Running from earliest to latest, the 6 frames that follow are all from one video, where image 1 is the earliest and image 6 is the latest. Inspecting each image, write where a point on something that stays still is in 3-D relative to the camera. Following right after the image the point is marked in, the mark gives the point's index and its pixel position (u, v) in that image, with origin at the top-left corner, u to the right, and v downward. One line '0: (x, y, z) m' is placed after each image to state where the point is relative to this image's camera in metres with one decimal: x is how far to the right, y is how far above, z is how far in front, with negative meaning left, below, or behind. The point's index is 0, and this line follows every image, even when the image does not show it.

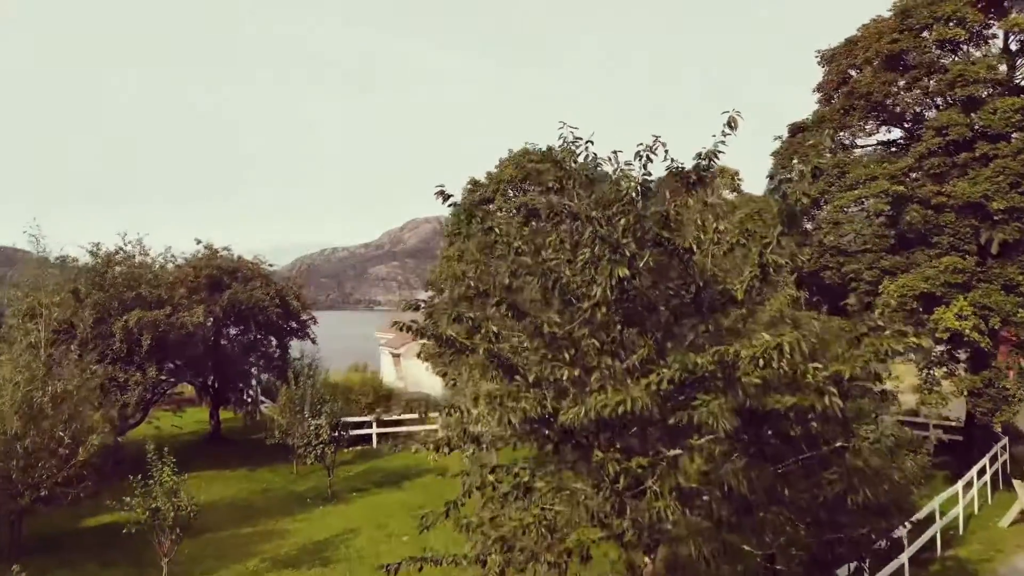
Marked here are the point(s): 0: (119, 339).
0: (-9.2, -1.3, +14.7) m
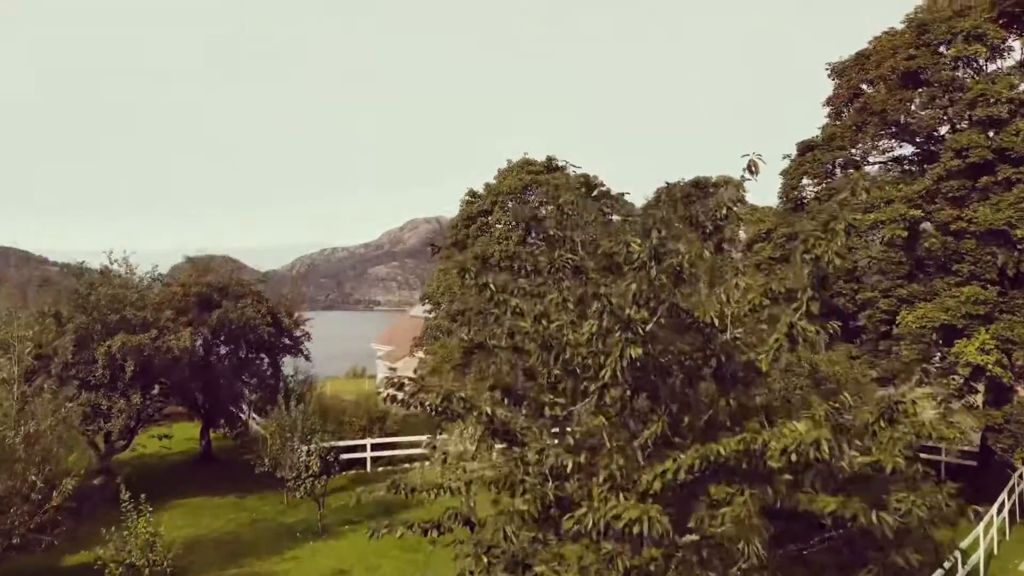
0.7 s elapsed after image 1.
0: (-9.3, -1.8, +14.1) m
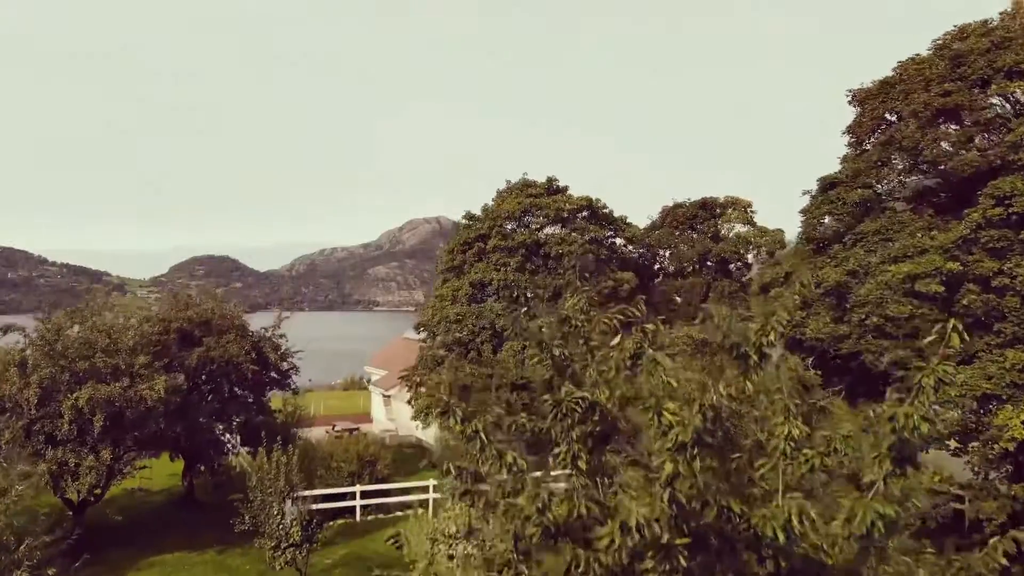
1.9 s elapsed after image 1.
0: (-9.3, -2.8, +13.1) m
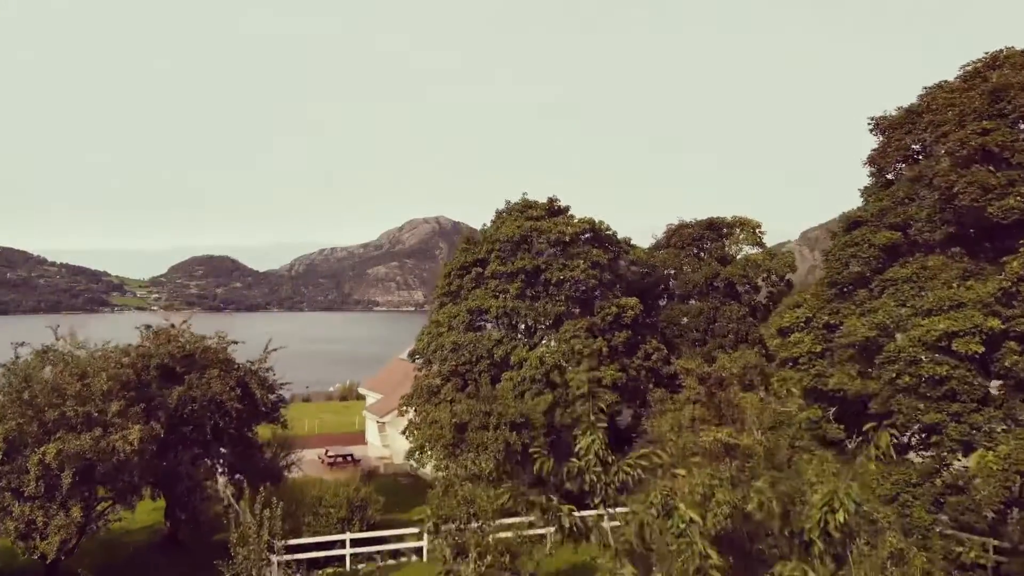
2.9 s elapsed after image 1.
0: (-9.3, -3.7, +12.2) m
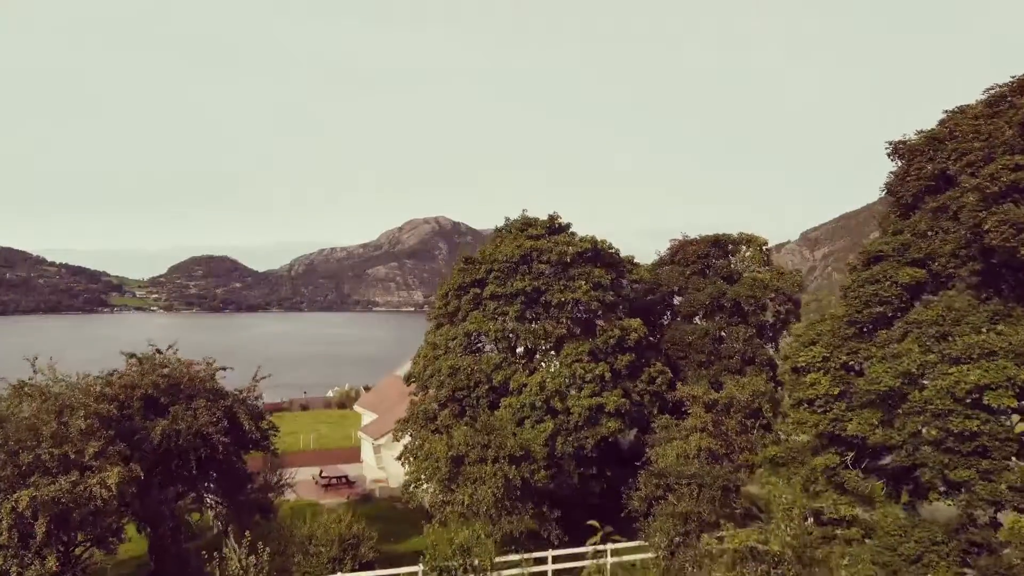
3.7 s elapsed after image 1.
0: (-9.3, -4.4, +11.5) m
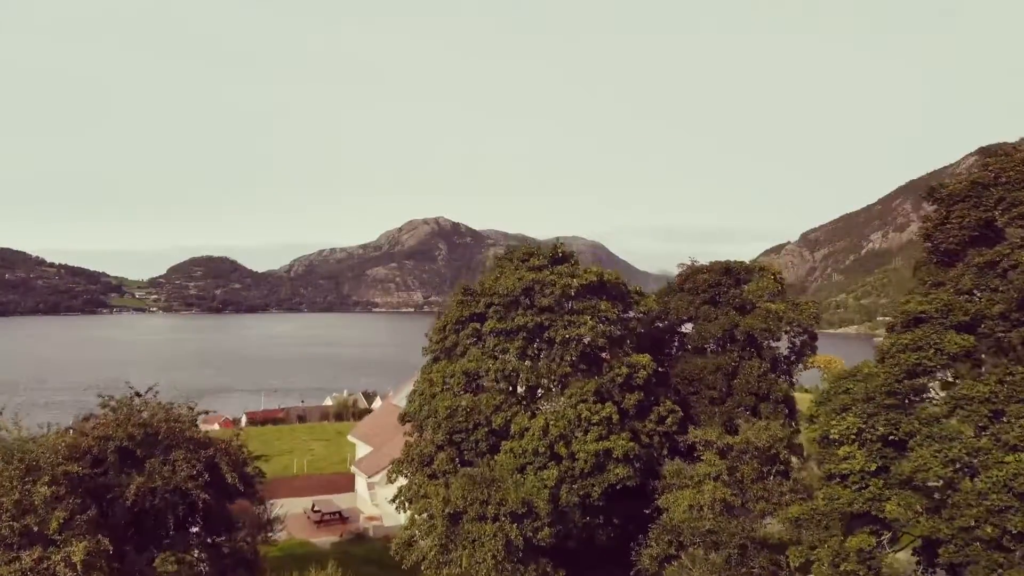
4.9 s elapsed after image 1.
0: (-9.3, -5.4, +10.4) m
